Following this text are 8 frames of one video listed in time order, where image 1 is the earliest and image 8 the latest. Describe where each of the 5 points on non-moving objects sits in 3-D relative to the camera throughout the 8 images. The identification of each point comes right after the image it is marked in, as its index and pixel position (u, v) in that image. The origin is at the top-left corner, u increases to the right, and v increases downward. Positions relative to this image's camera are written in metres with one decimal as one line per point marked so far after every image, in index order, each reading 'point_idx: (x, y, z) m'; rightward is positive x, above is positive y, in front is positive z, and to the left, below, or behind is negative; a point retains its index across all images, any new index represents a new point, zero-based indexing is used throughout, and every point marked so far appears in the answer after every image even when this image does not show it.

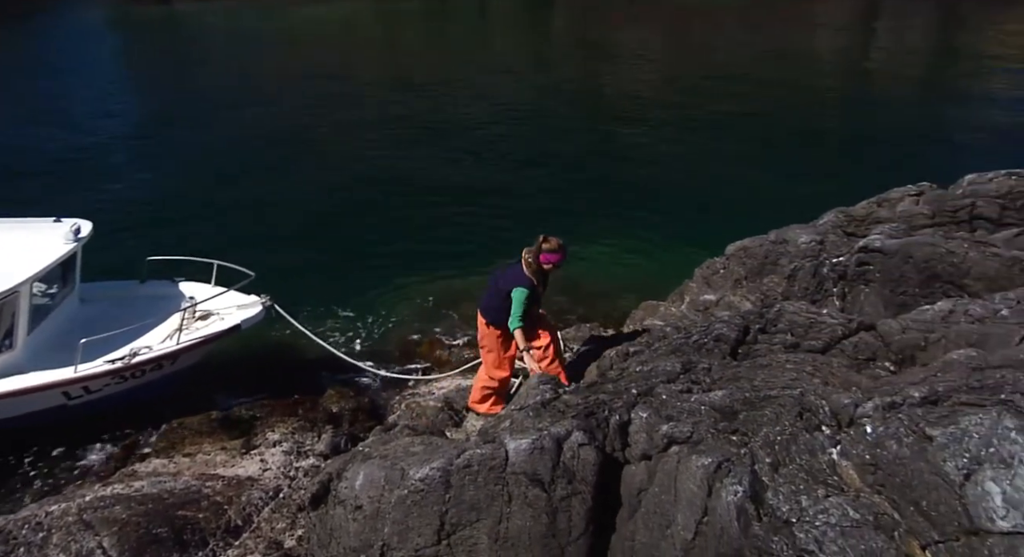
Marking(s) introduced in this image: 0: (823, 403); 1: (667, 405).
0: (+2.3, -0.9, +4.7) m
1: (+1.2, -1.0, +4.9) m
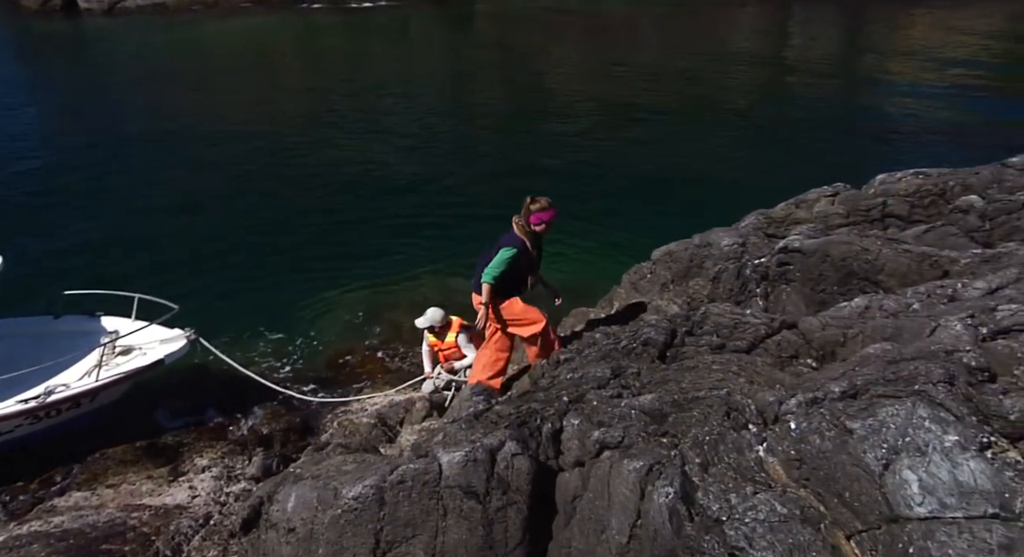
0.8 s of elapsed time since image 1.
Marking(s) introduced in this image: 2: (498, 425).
0: (+1.8, -0.9, +4.8) m
1: (+0.7, -1.1, +5.0) m
2: (-0.1, -1.2, +5.0) m
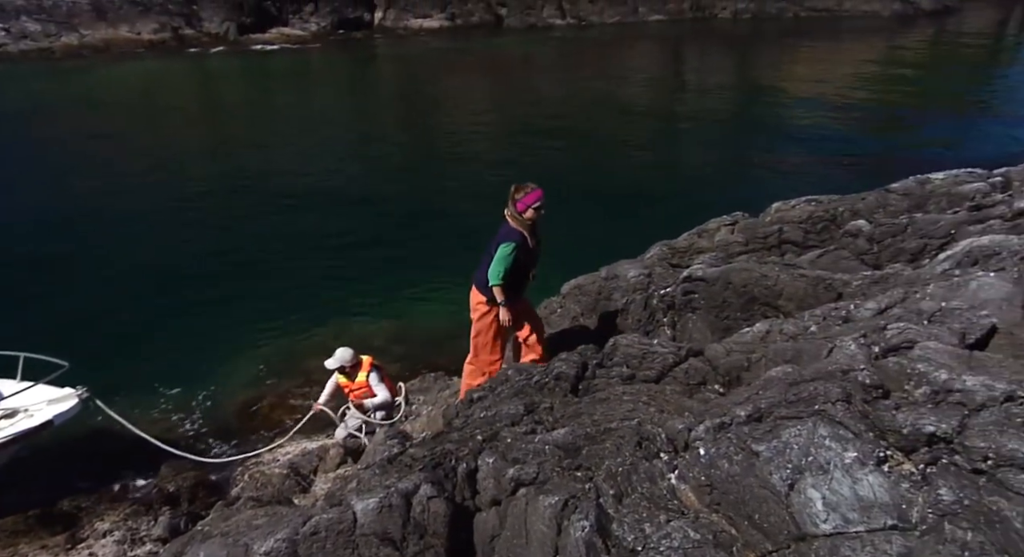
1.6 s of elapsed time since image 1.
0: (+1.1, -1.2, +4.9) m
1: (0.0, -1.3, +5.0) m
2: (-0.8, -1.5, +5.0) m
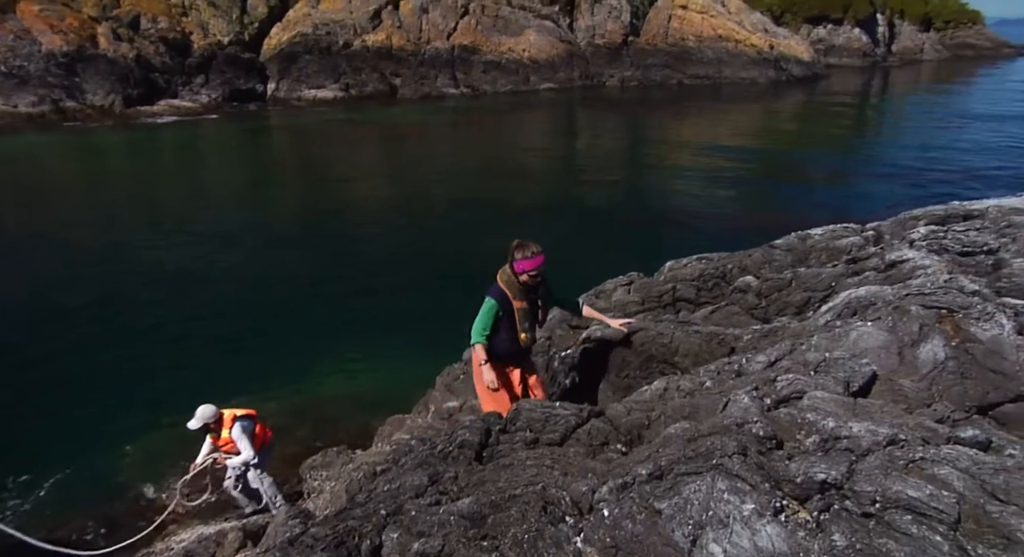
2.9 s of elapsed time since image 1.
0: (+0.4, -1.7, +4.9) m
1: (-0.7, -1.9, +5.0) m
2: (-1.5, -2.1, +4.8) m
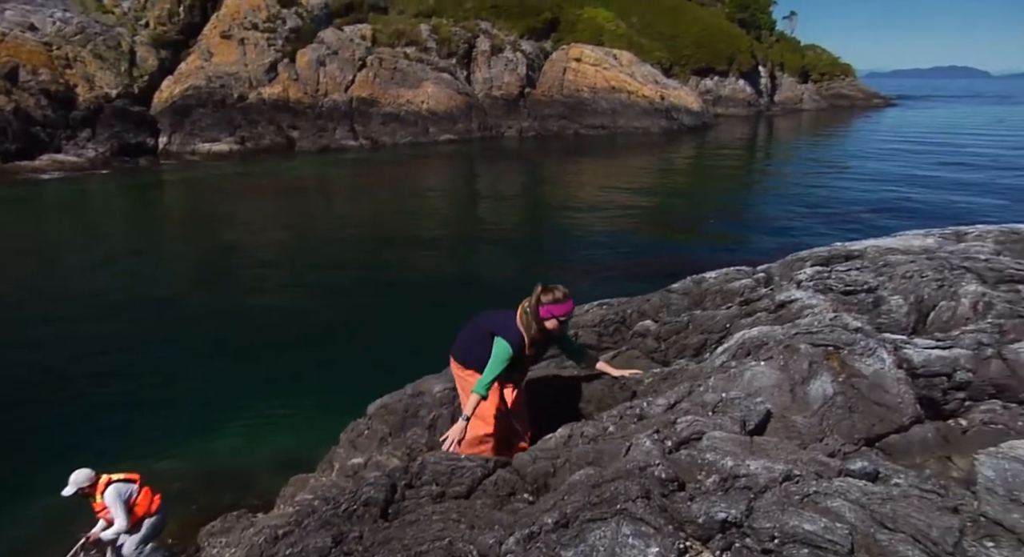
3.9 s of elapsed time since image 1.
0: (-0.3, -2.1, +4.8) m
1: (-1.5, -2.3, +4.8) m
2: (-2.2, -2.5, +4.6) m
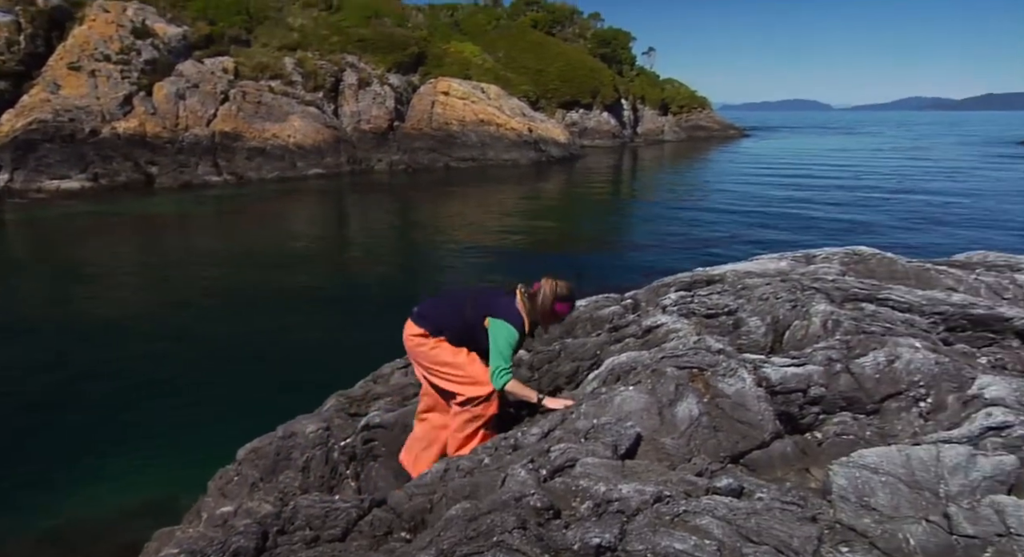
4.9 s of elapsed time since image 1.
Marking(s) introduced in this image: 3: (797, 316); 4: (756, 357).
0: (-1.3, -2.4, +4.7) m
1: (-2.4, -2.7, +4.6) m
2: (-3.1, -2.9, +4.3) m
3: (+2.9, -0.4, +6.4) m
4: (+2.3, -0.8, +6.0) m
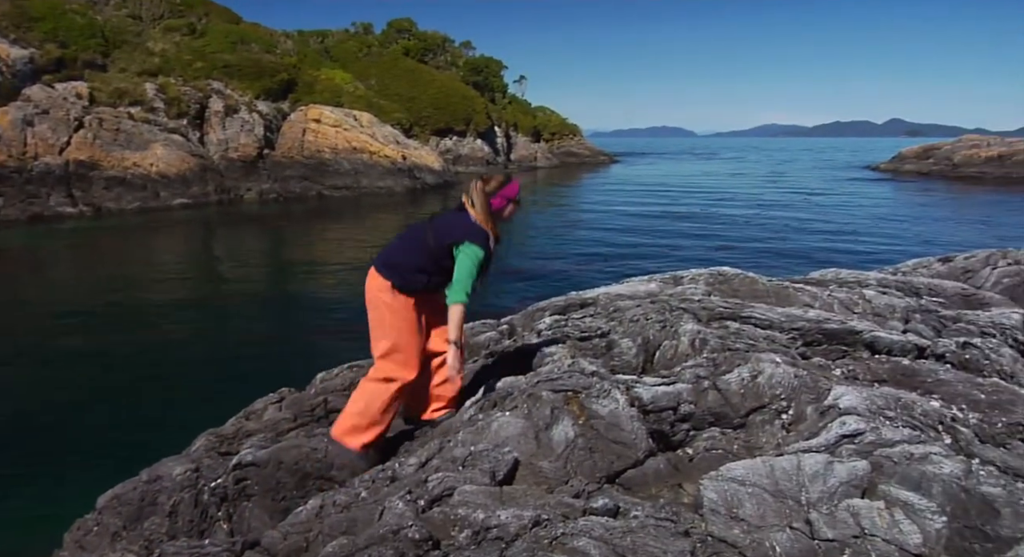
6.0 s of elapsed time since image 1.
0: (-2.3, -2.6, +4.5) m
1: (-3.3, -3.0, +4.2) m
2: (-4.0, -3.2, +3.9) m
3: (+1.7, -0.6, +6.6) m
4: (+1.2, -1.0, +6.2) m
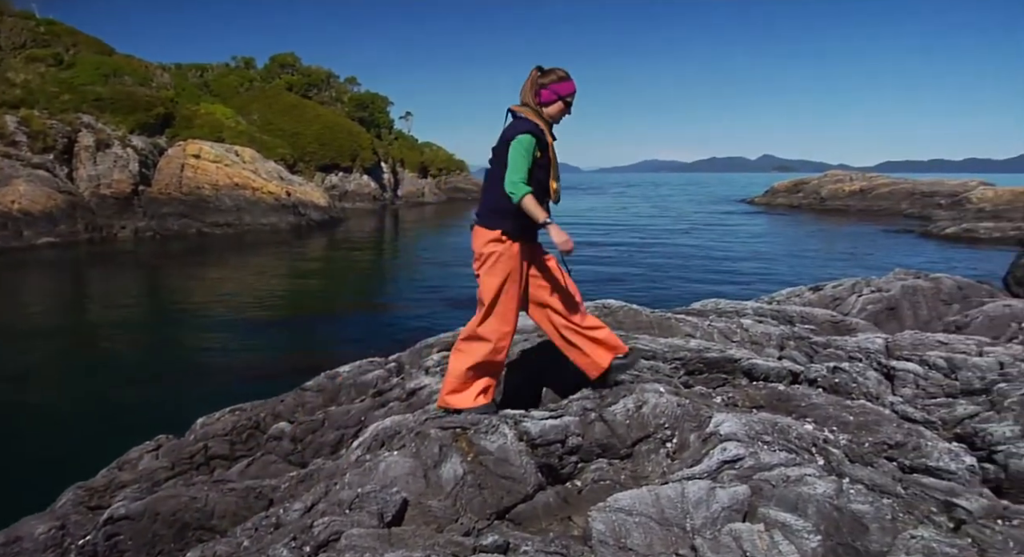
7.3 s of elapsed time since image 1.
0: (-3.1, -3.0, +4.2) m
1: (-4.1, -3.3, +3.8) m
2: (-4.8, -3.5, +3.4) m
3: (+0.6, -0.9, +6.7) m
4: (+0.1, -1.3, +6.2) m
